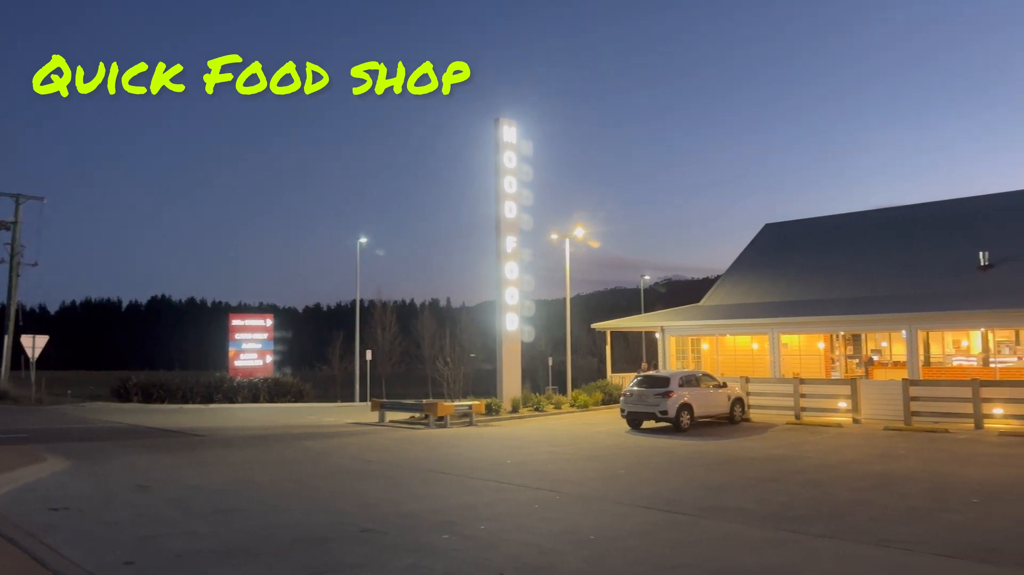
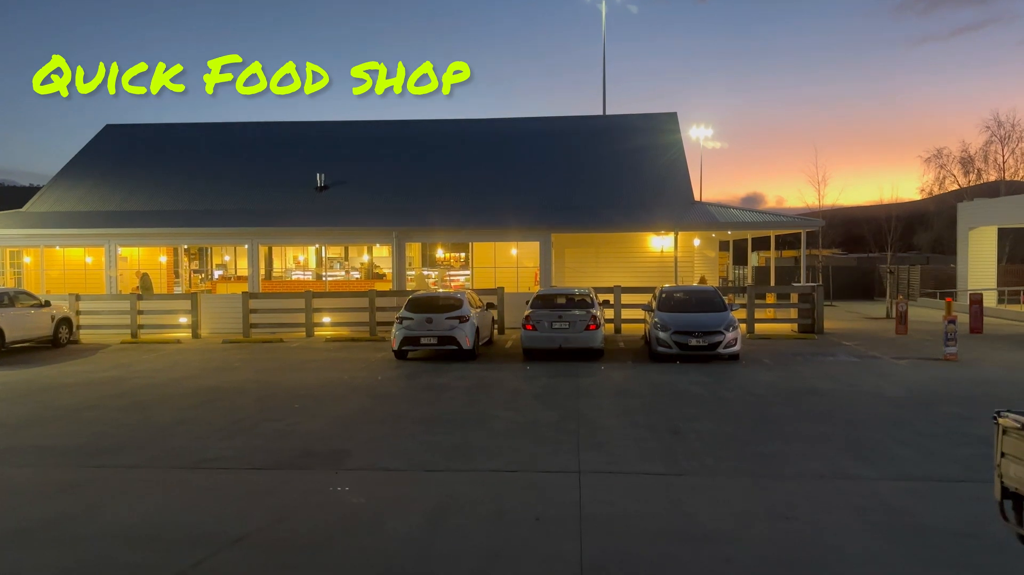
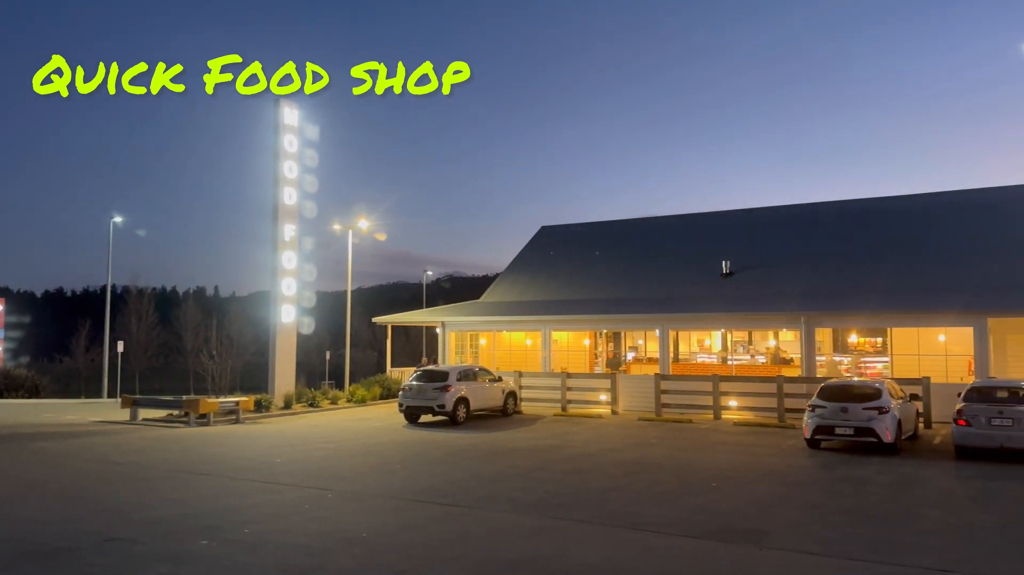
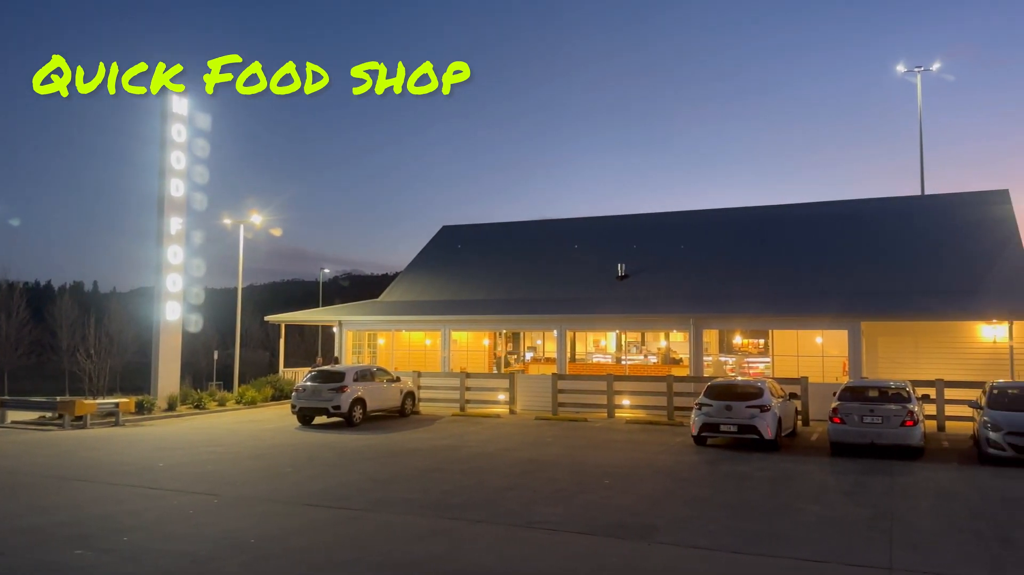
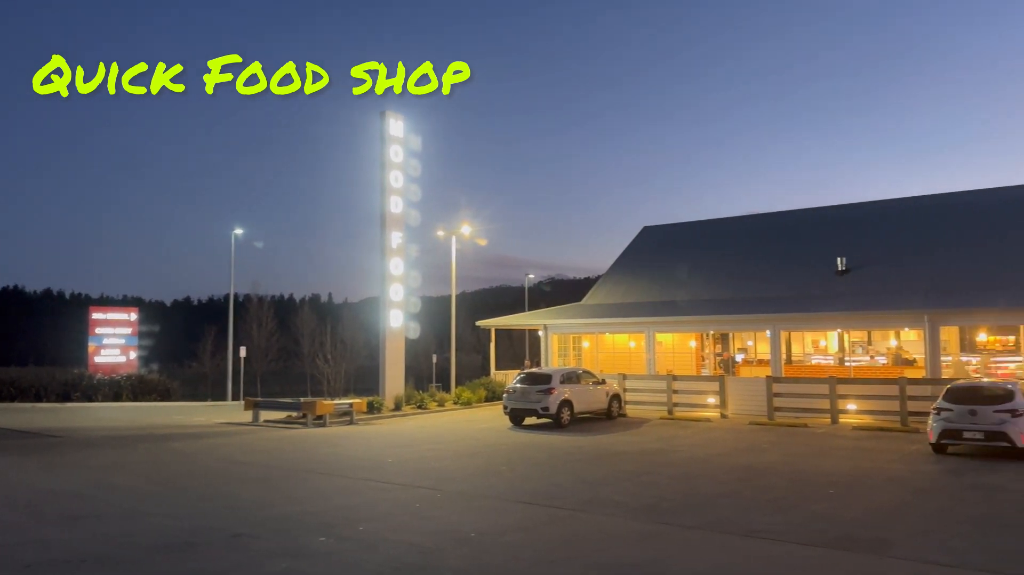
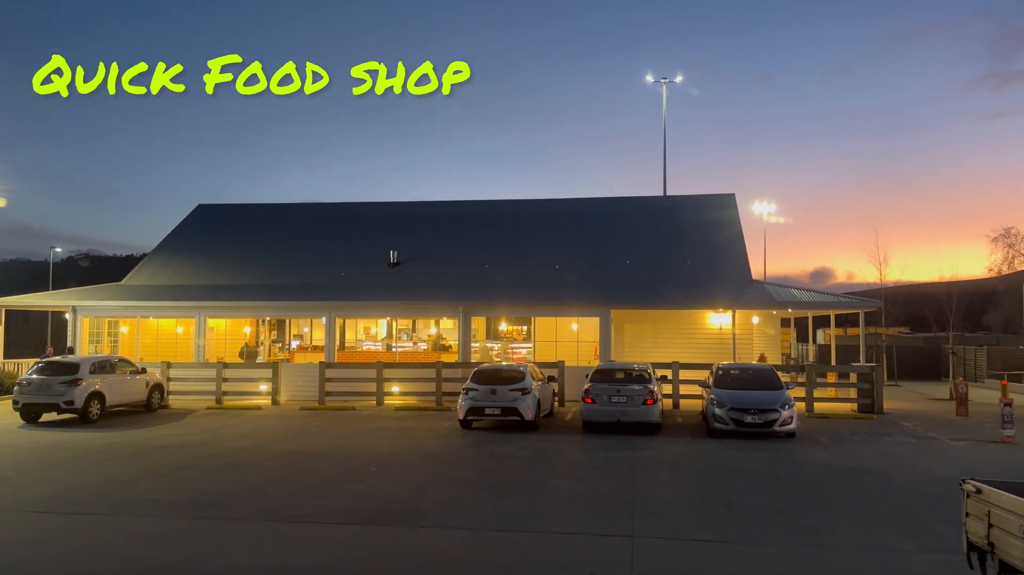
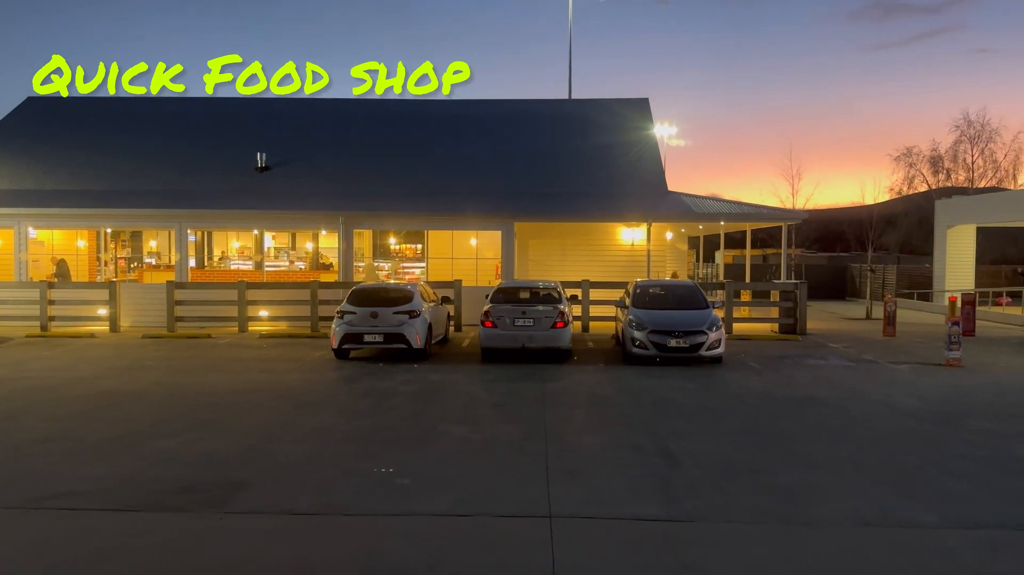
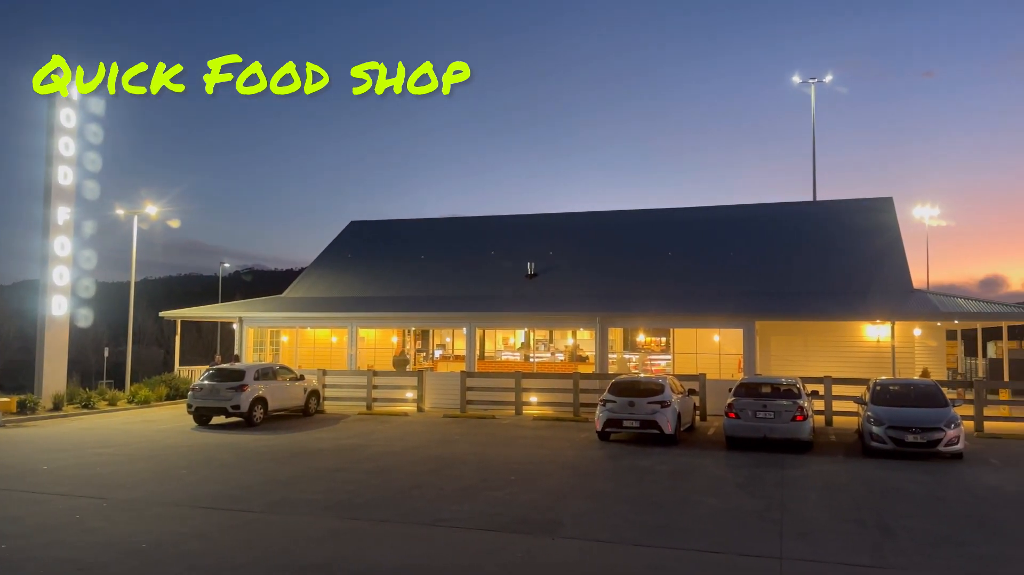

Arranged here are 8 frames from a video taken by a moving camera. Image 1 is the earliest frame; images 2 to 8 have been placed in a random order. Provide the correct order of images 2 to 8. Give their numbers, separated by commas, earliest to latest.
5, 3, 4, 8, 6, 2, 7
